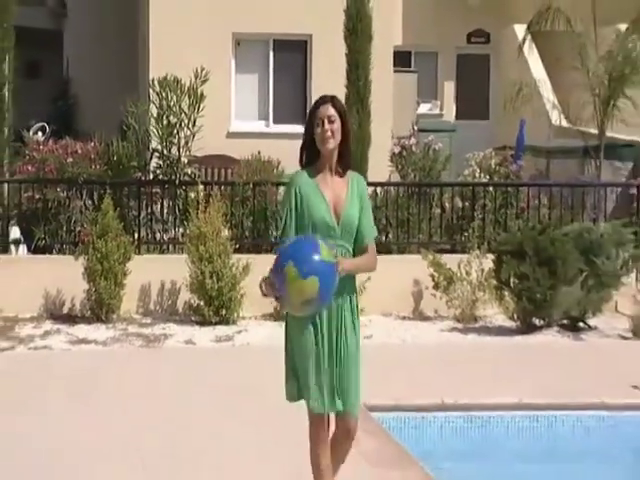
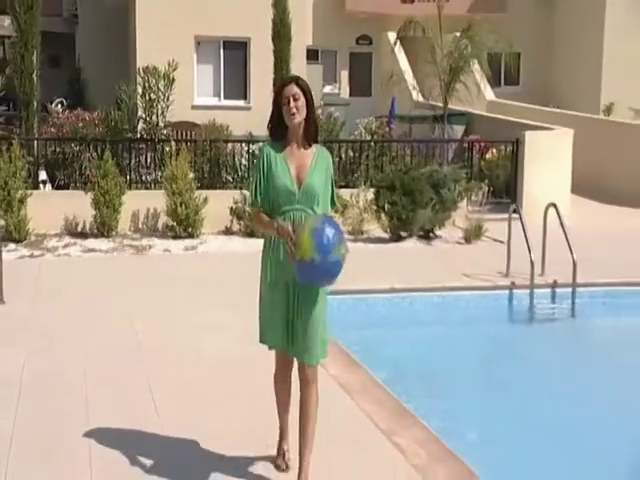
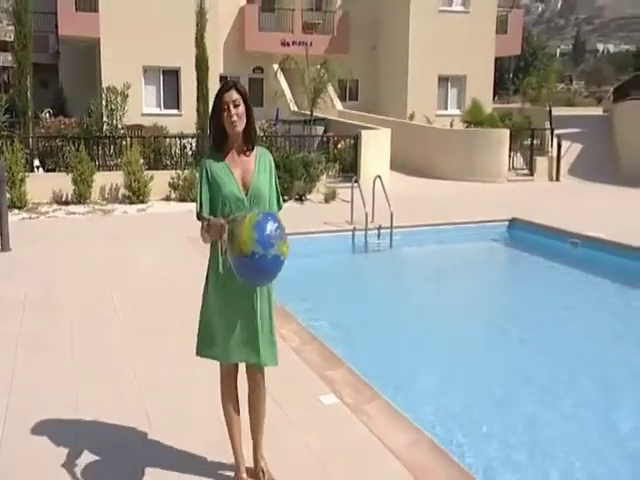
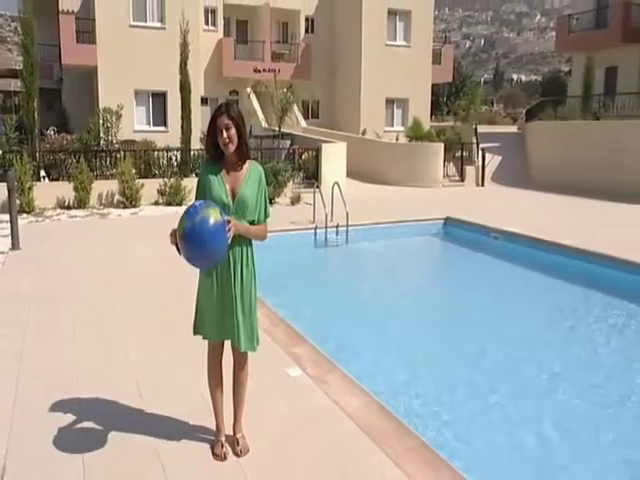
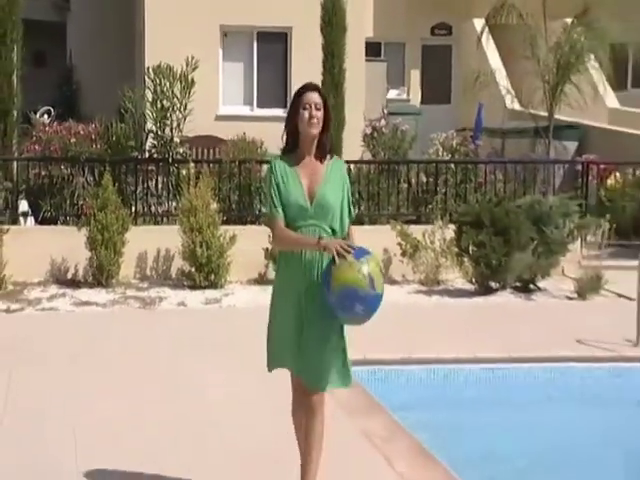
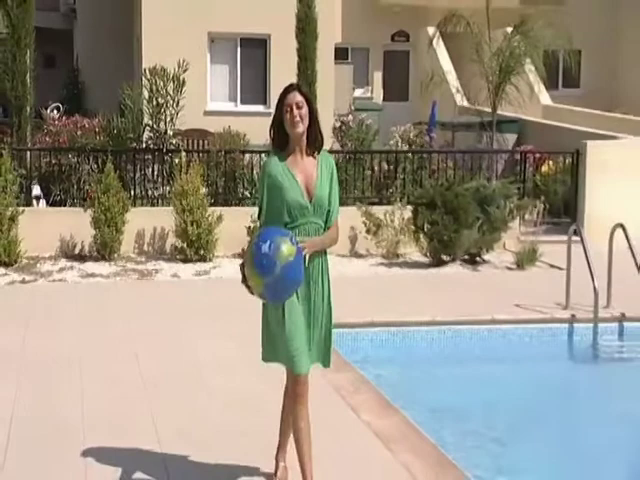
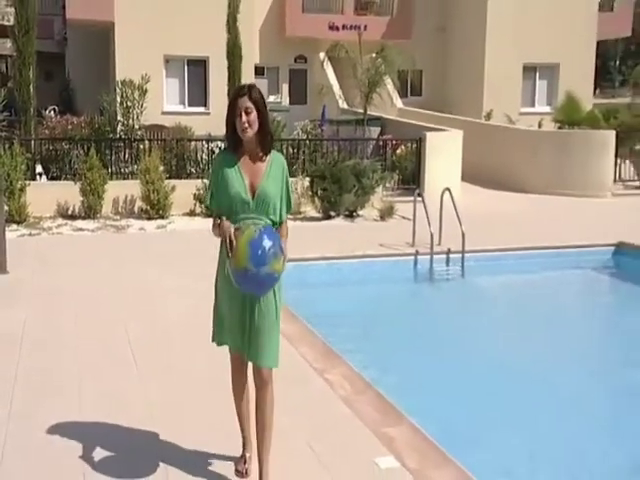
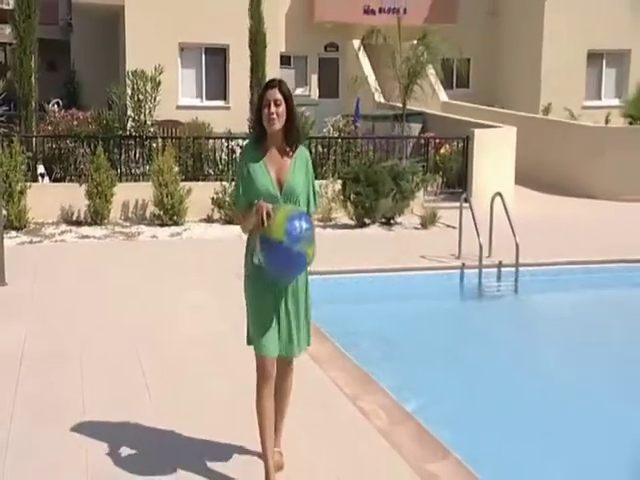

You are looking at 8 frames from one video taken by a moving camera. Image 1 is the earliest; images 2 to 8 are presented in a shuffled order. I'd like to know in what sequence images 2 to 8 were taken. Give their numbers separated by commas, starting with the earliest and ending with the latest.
5, 6, 2, 8, 7, 3, 4
